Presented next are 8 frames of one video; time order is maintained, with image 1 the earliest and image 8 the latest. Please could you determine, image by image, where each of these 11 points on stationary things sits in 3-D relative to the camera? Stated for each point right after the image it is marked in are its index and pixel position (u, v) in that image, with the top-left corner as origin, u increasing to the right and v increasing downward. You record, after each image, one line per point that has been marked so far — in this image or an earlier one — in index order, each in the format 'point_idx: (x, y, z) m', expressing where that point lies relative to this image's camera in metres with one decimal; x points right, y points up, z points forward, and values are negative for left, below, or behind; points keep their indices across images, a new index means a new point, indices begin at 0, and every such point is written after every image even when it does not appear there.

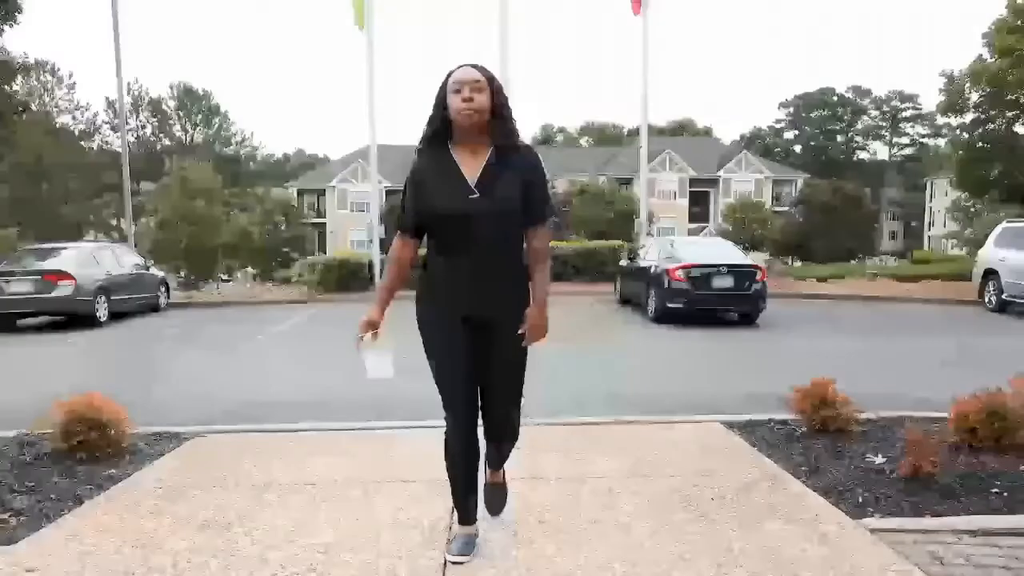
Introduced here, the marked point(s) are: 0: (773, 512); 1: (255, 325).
0: (+1.0, -0.8, +2.9) m
1: (-4.1, -0.6, +12.8) m
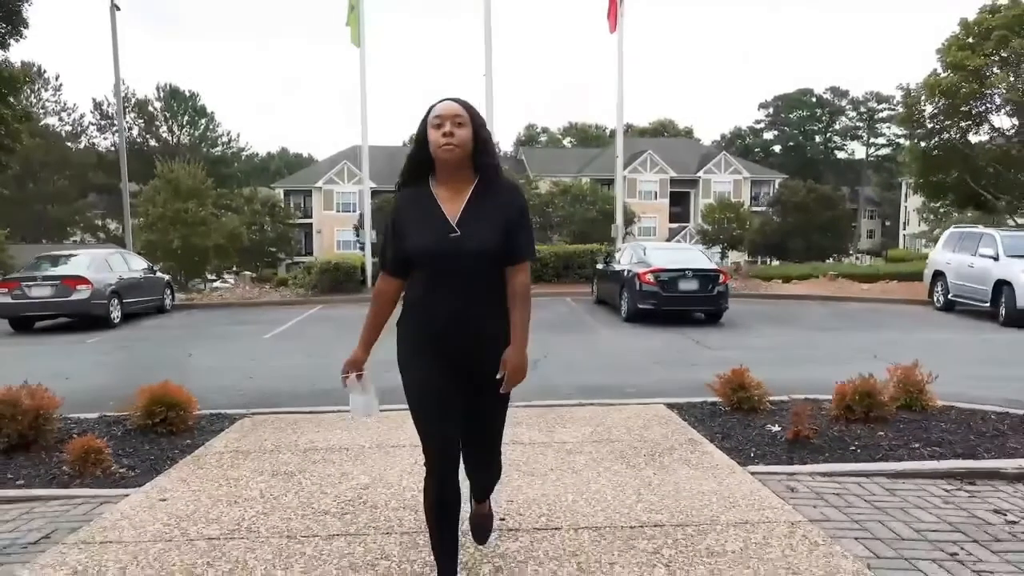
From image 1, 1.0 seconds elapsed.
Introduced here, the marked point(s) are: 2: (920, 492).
0: (+0.9, -0.9, +4.1) m
1: (-4.3, -0.6, +13.8) m
2: (+1.8, -0.9, +3.7) m
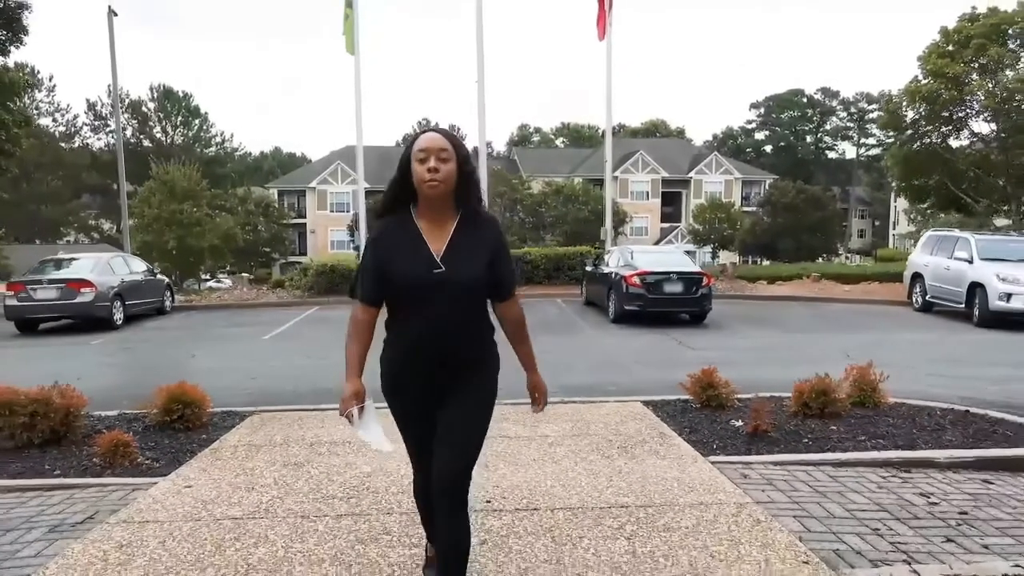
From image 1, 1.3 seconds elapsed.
0: (+0.8, -0.9, +4.5) m
1: (-4.5, -0.7, +14.2) m
2: (+1.8, -1.0, +4.2) m
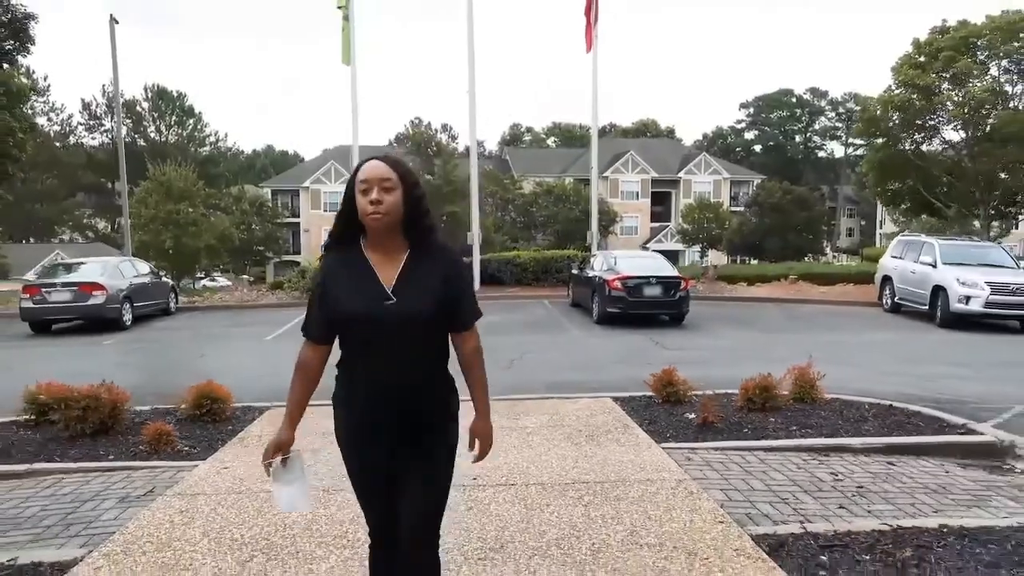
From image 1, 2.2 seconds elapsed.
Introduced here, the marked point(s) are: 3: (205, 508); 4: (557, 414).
0: (+0.7, -1.0, +5.4) m
1: (-4.7, -0.7, +15.0) m
2: (+1.7, -1.1, +5.0) m
3: (-1.5, -1.1, +4.0) m
4: (+0.4, -1.0, +6.2) m
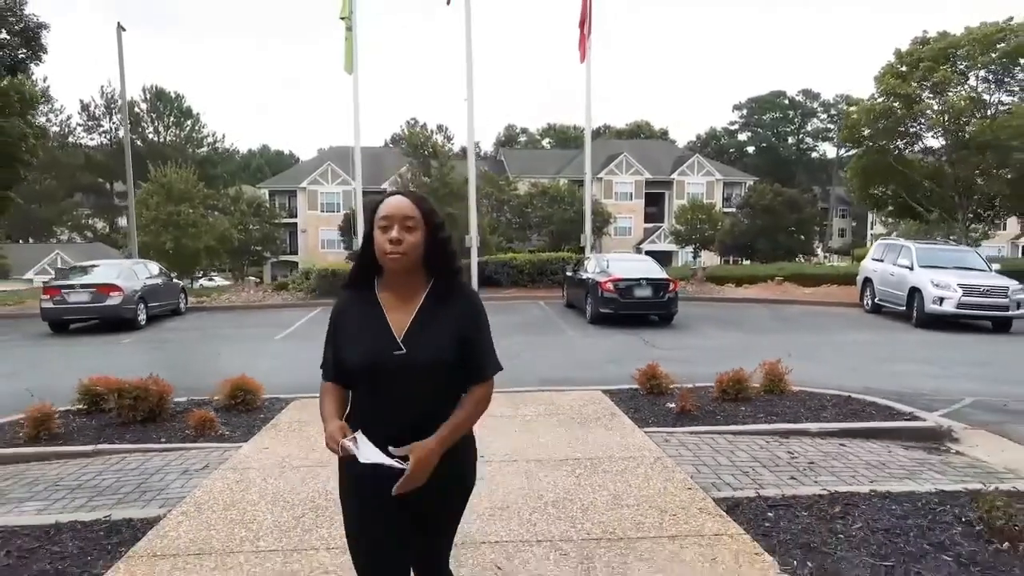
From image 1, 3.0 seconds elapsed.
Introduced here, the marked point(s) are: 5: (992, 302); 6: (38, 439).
0: (+0.7, -1.0, +6.1) m
1: (-4.7, -0.7, +15.7) m
2: (+1.7, -1.1, +5.8) m
3: (-1.5, -1.1, +4.8) m
4: (+0.4, -1.0, +7.0) m
5: (+9.0, -0.3, +15.3) m
6: (-3.4, -1.1, +5.9) m
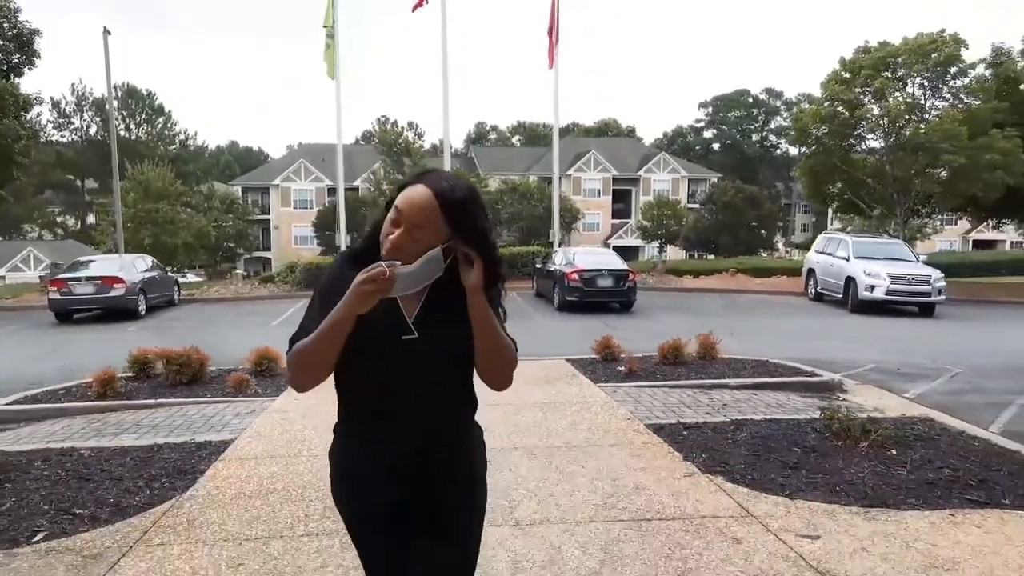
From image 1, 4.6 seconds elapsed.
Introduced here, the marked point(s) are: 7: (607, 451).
0: (+0.5, -0.9, +7.6) m
1: (-5.3, -0.6, +17.0) m
2: (+1.5, -0.9, +7.3) m
3: (-1.6, -1.0, +6.2) m
4: (+0.1, -0.8, +8.4) m
5: (+8.5, 0.0, +17.0) m
6: (-3.6, -1.0, +7.2) m
7: (+0.6, -1.0, +5.1) m
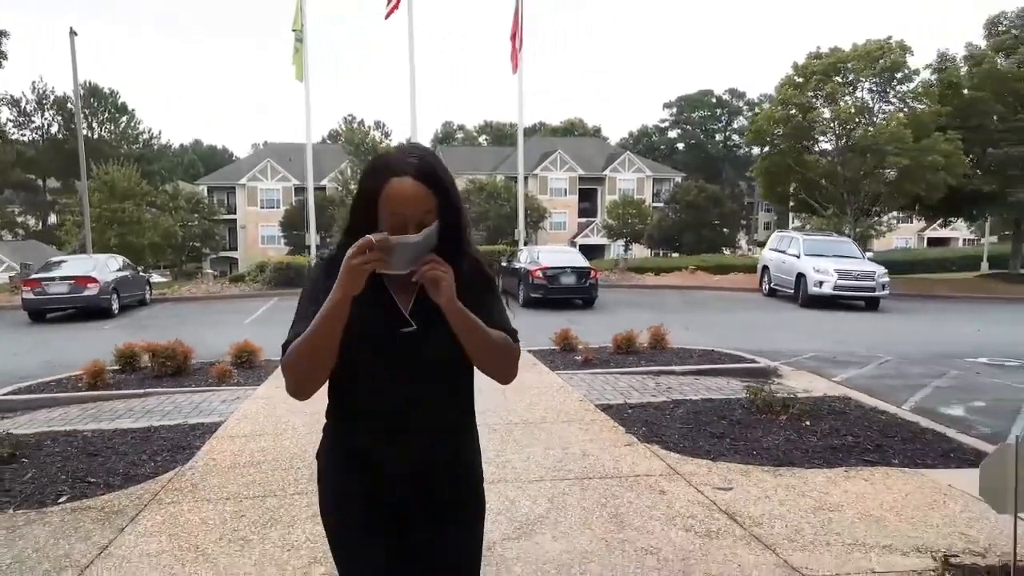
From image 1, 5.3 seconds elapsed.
0: (+0.2, -0.8, +8.3) m
1: (-6.0, -0.5, +17.4) m
2: (+1.2, -0.9, +8.0) m
3: (-1.9, -0.9, +6.8) m
4: (-0.3, -0.8, +9.1) m
5: (+7.7, +0.1, +18.0) m
6: (-3.9, -0.9, +7.7) m
7: (+0.3, -1.0, +5.8) m
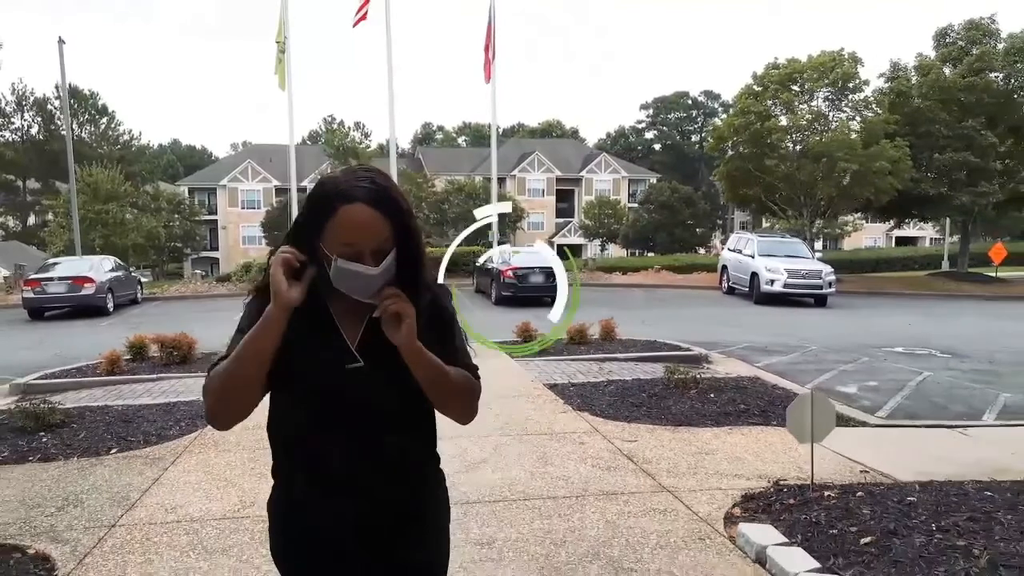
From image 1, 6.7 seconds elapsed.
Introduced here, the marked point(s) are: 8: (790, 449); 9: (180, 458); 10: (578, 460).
0: (-0.3, -0.8, +9.5) m
1: (-6.6, -0.5, +18.5) m
2: (+0.7, -0.9, +9.2) m
3: (-2.3, -0.9, +7.9) m
4: (-0.7, -0.8, +10.3) m
5: (+7.1, +0.1, +19.4) m
6: (-4.3, -0.9, +8.8) m
7: (0.0, -1.0, +7.0) m
8: (+1.8, -1.1, +5.4) m
9: (-2.1, -1.1, +5.2) m
10: (+0.4, -1.1, +5.1) m
